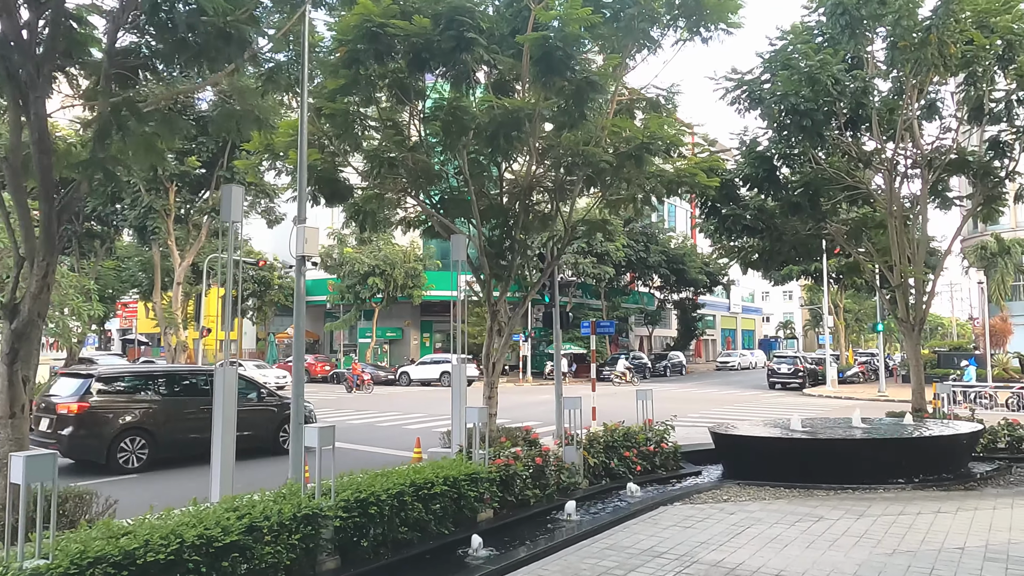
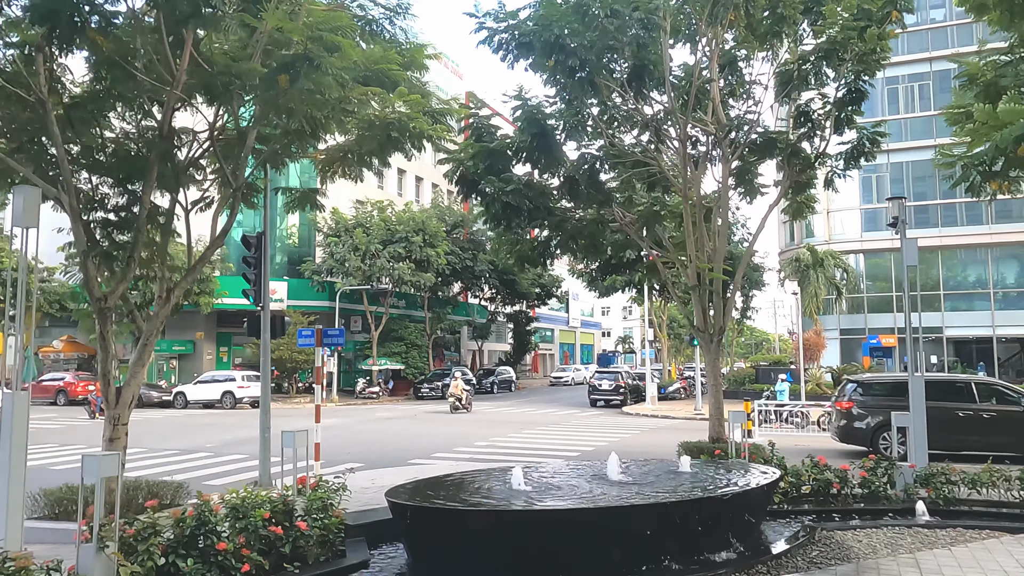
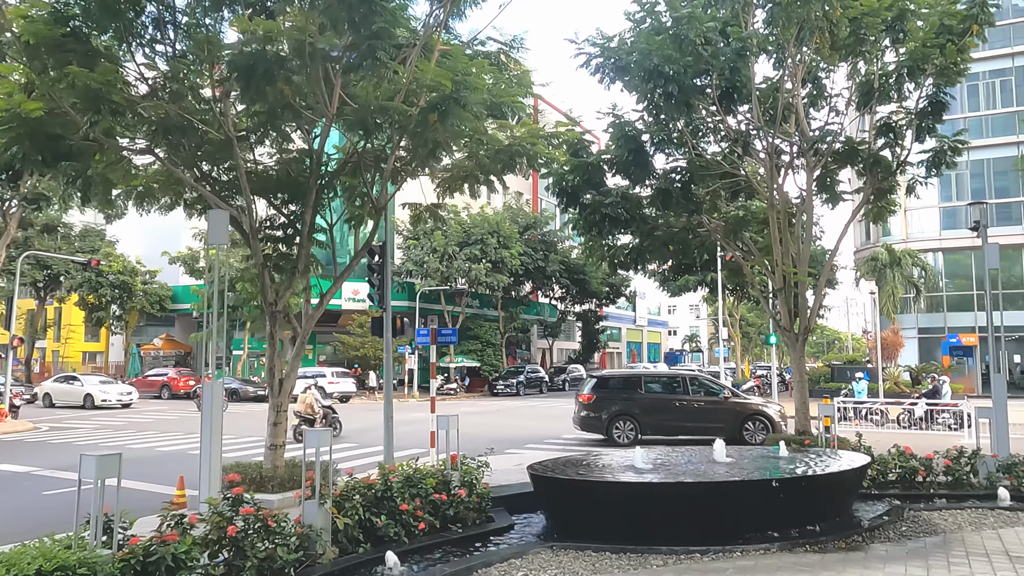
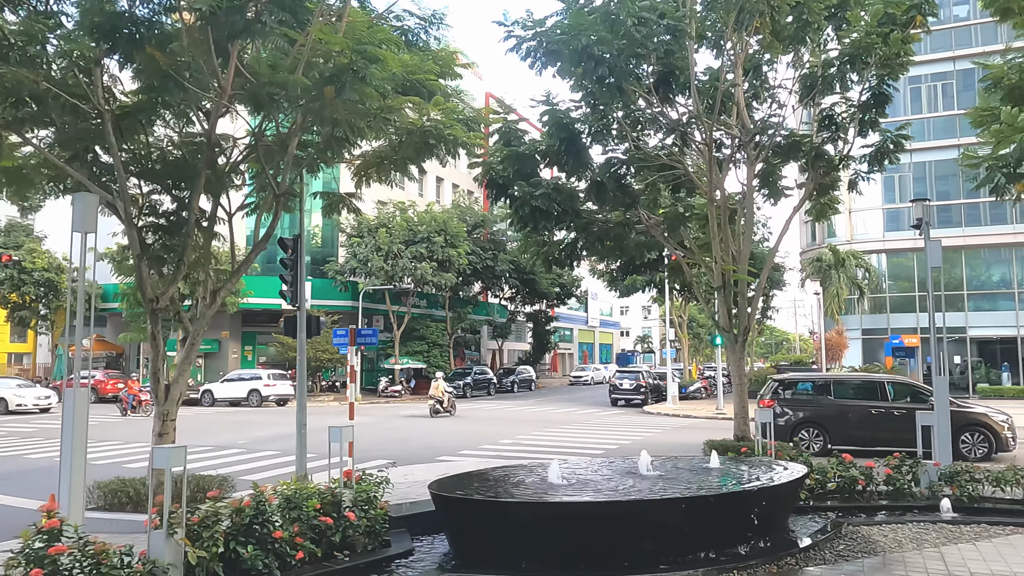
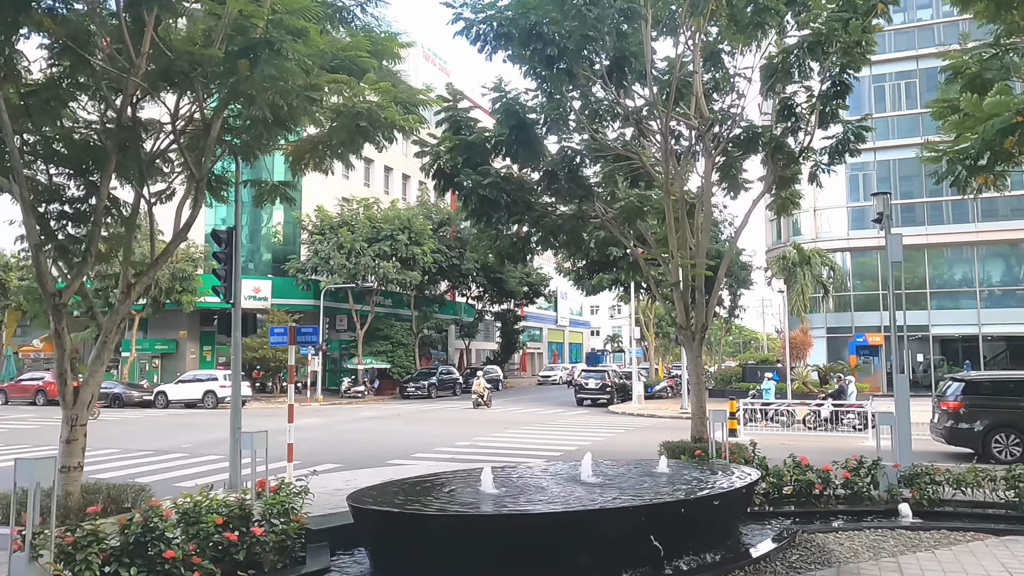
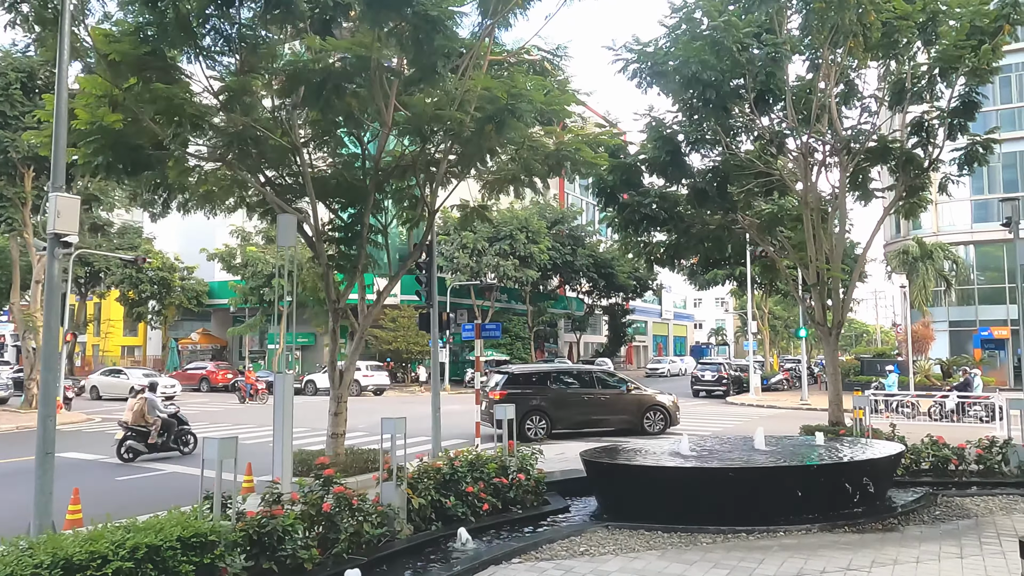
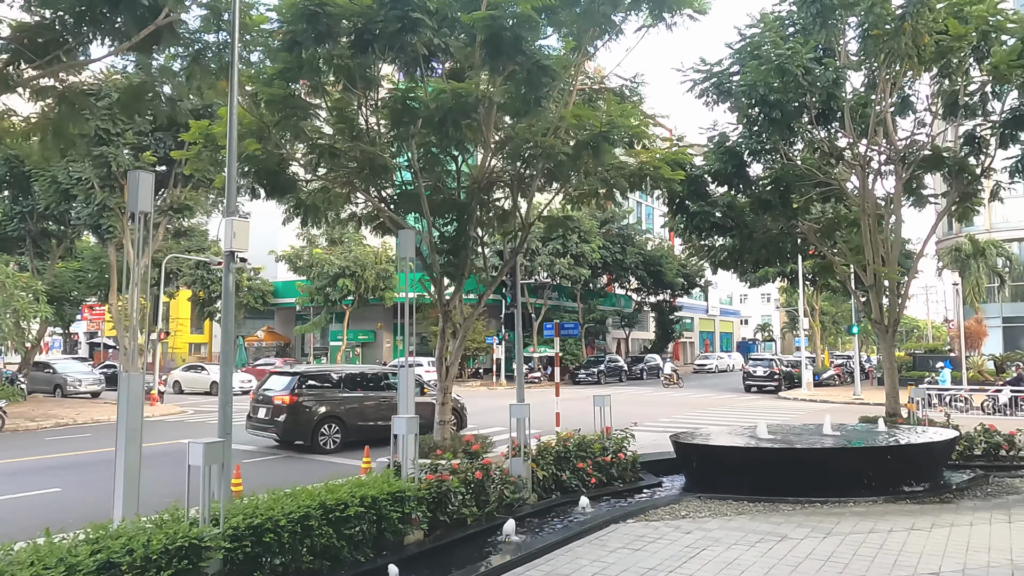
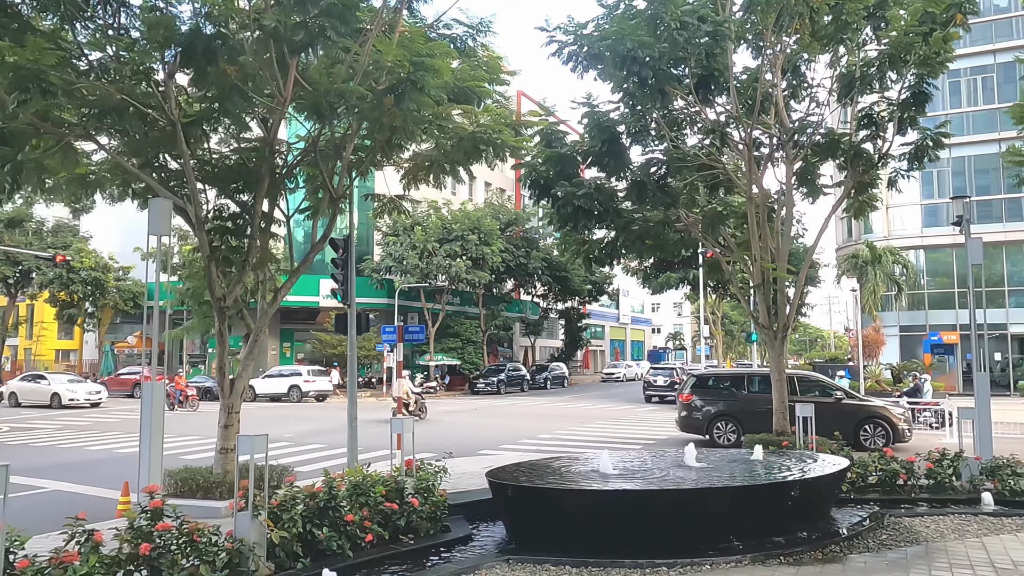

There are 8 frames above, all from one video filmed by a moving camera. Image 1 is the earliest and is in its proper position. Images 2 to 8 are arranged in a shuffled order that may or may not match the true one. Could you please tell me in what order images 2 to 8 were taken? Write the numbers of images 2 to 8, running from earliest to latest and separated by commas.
7, 6, 3, 8, 4, 2, 5
